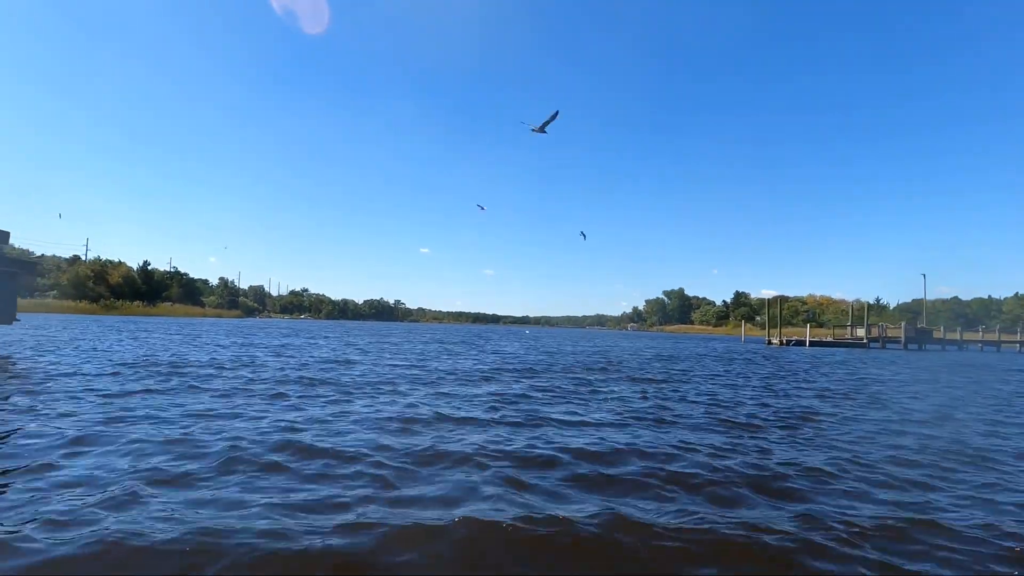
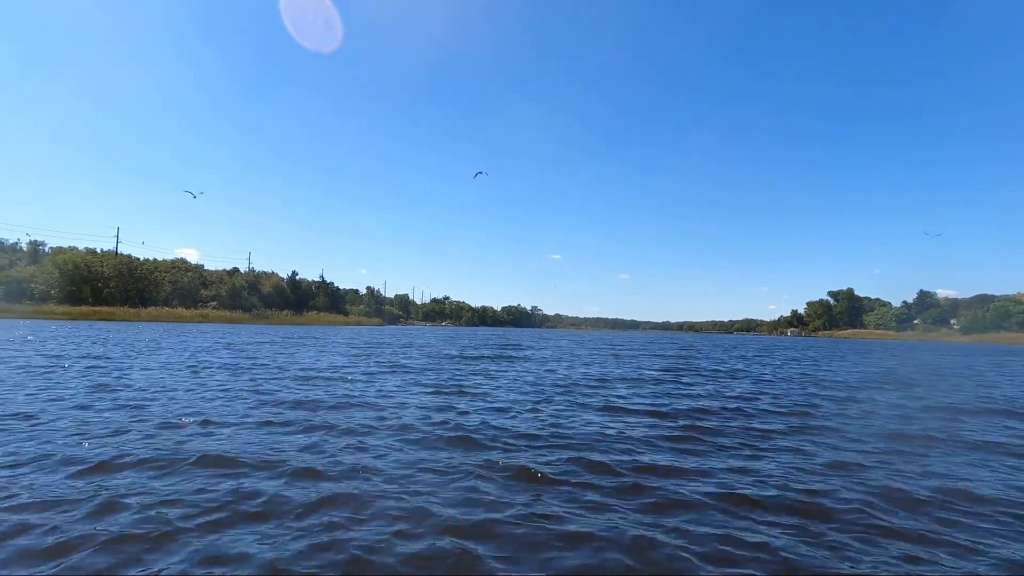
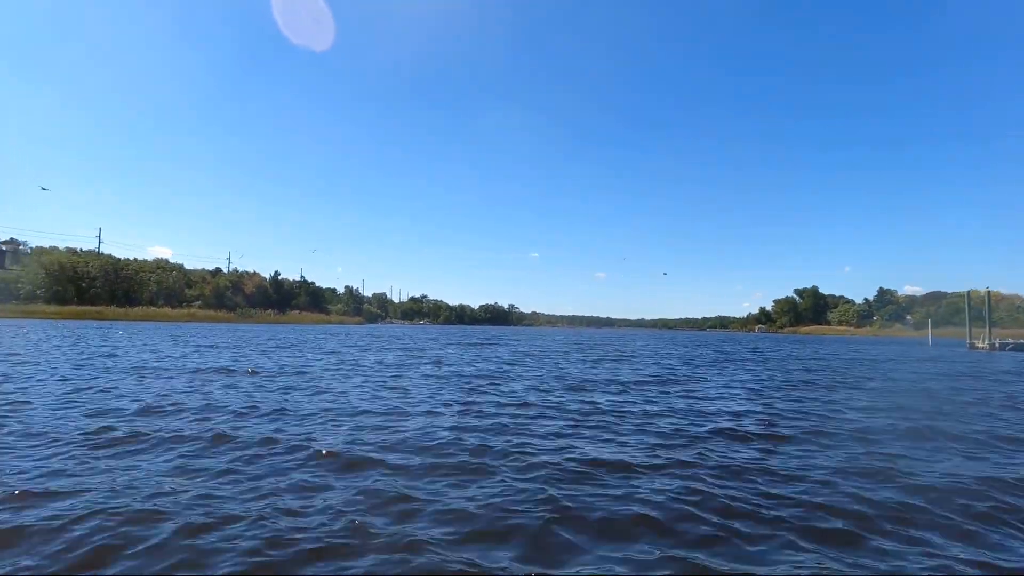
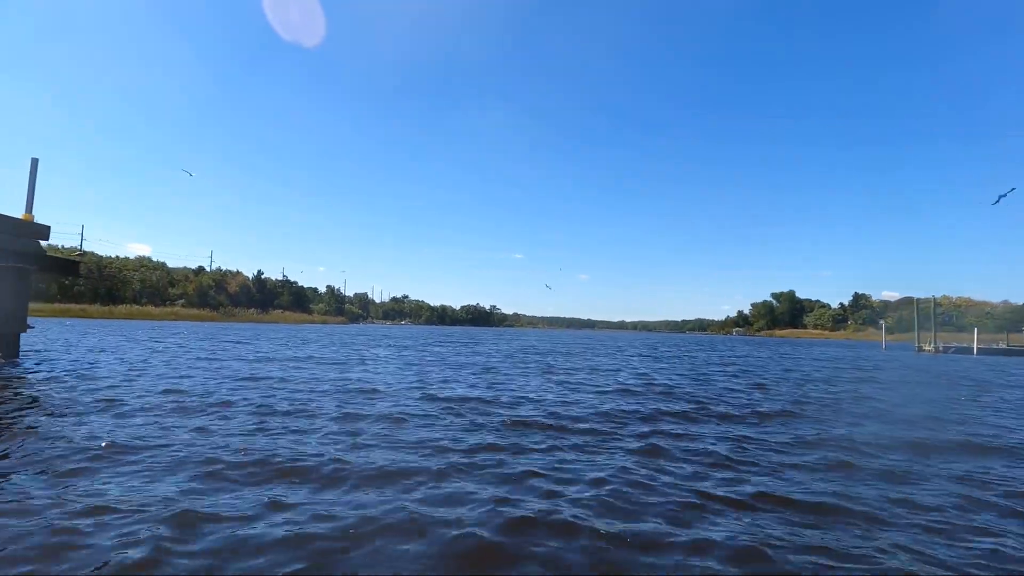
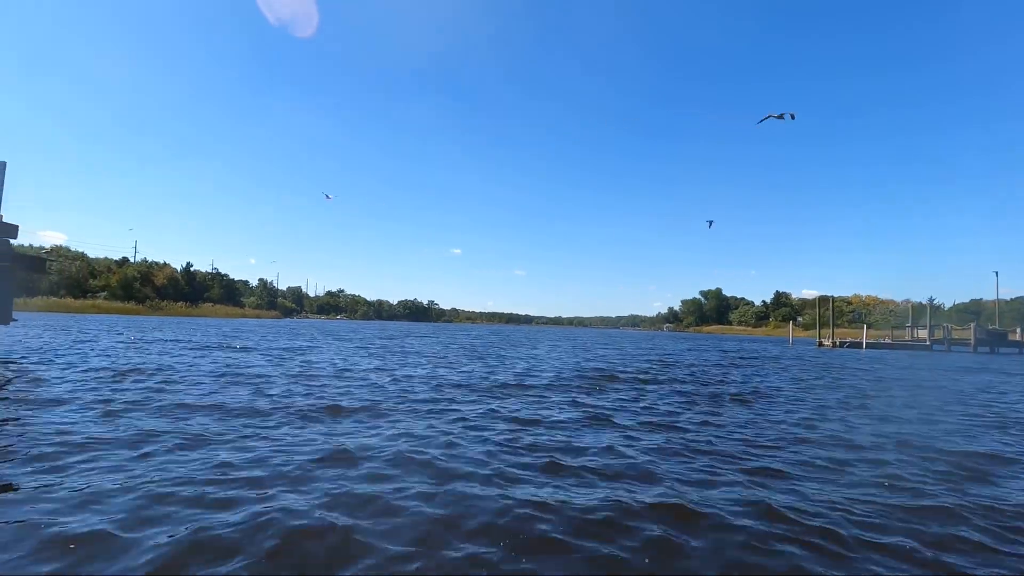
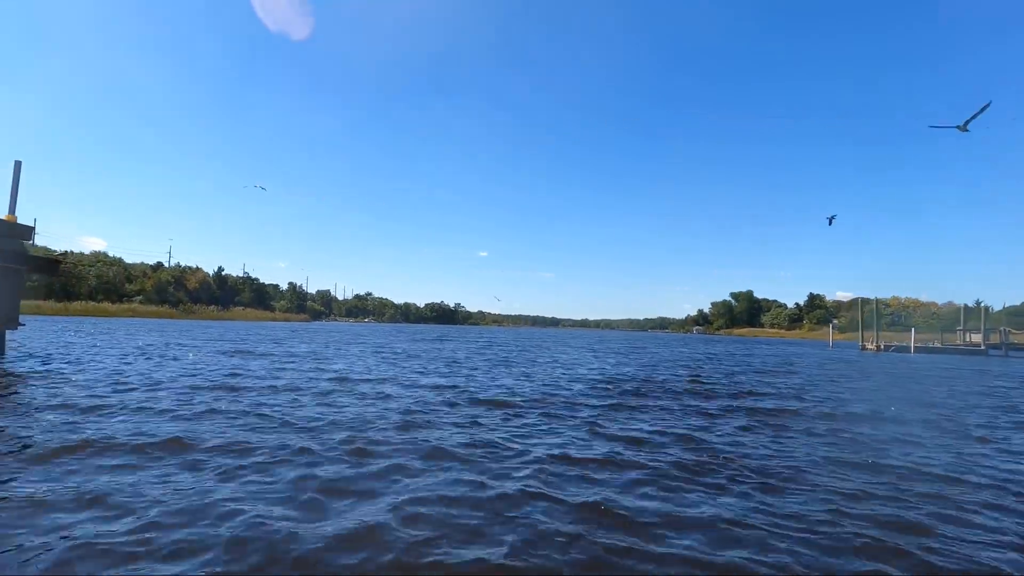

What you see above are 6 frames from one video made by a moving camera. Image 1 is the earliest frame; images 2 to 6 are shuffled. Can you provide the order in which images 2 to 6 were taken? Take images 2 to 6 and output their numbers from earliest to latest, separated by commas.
5, 6, 4, 3, 2
